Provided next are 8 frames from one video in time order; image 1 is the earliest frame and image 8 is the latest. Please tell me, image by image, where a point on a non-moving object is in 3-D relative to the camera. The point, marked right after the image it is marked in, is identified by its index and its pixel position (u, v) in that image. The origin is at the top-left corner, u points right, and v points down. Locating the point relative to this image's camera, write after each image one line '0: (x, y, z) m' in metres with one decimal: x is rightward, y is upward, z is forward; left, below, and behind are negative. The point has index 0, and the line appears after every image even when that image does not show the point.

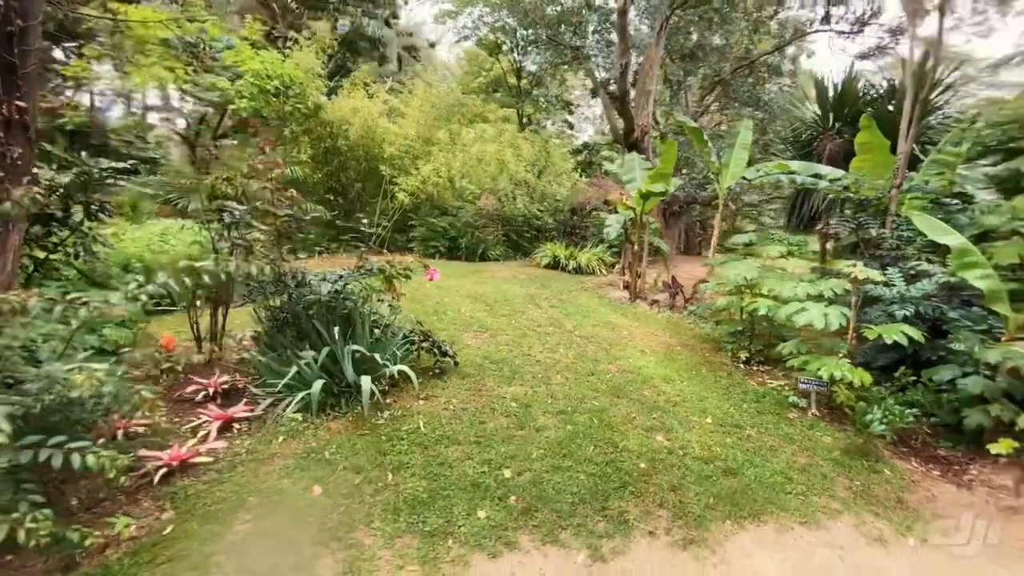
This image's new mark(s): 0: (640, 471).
0: (+0.8, -1.1, +2.6) m
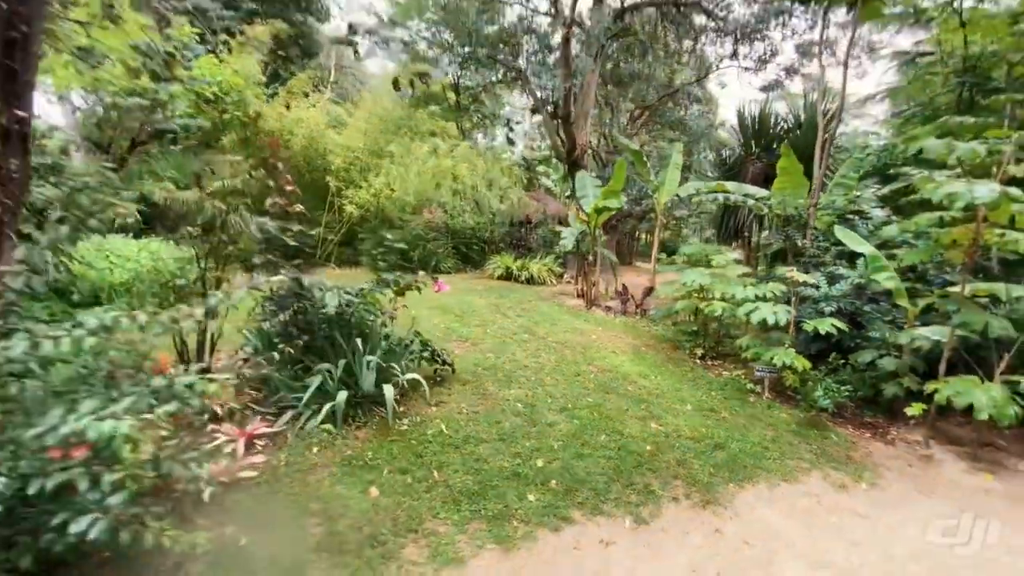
0: (+1.0, -1.1, +3.0) m
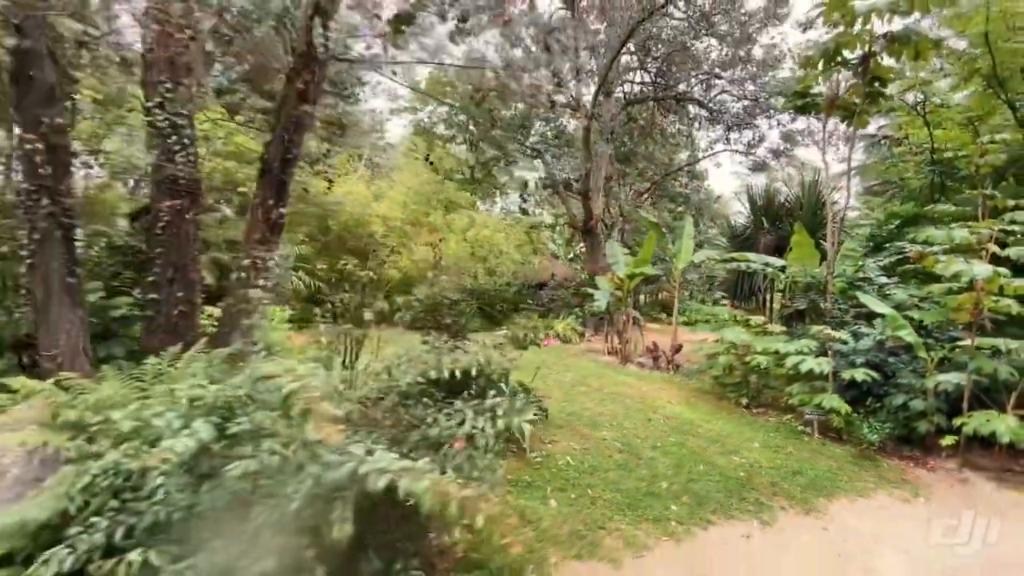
0: (+2.0, -1.6, +3.7) m
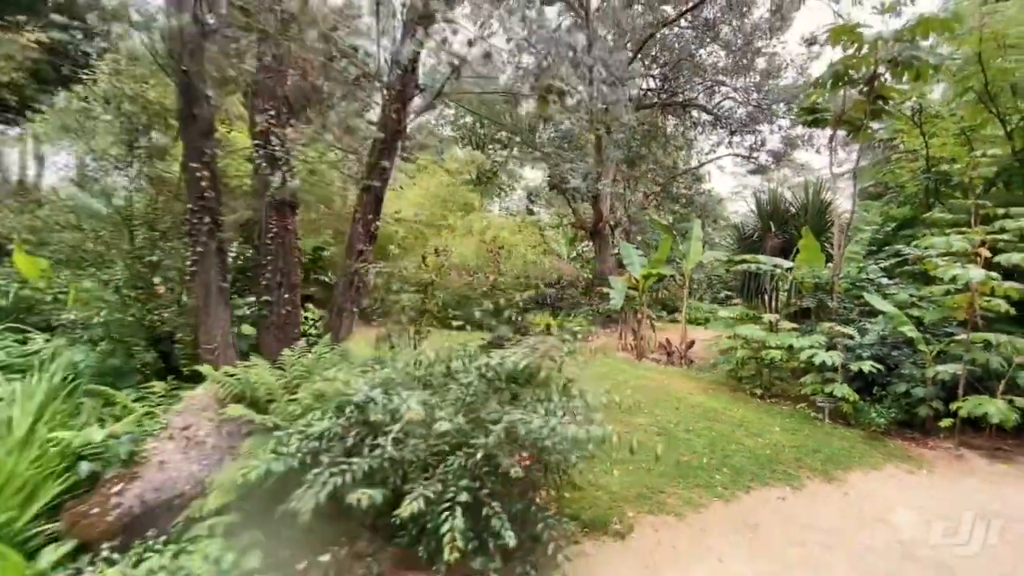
0: (+2.5, -1.6, +4.3) m
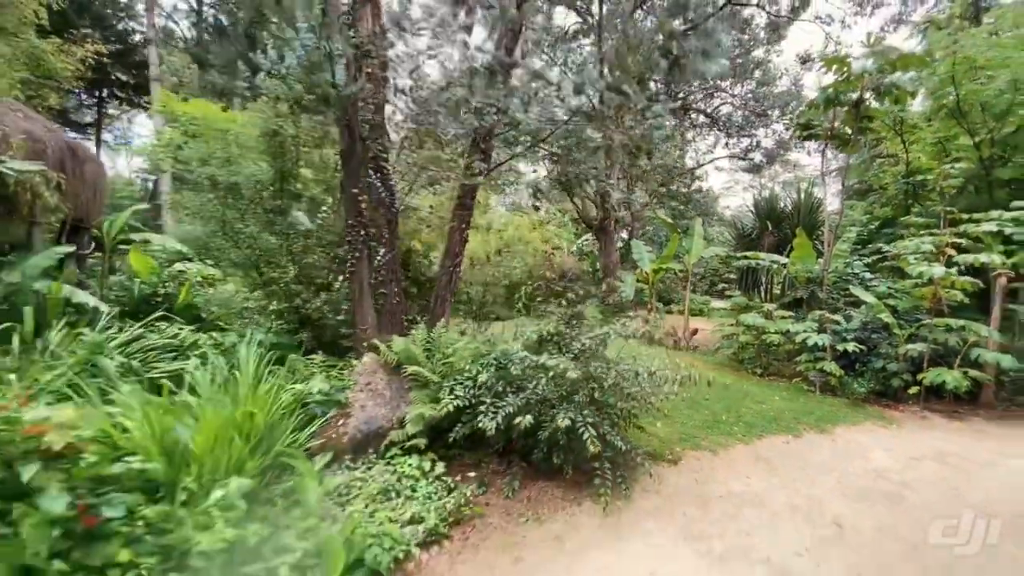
0: (+3.2, -1.5, +5.4) m
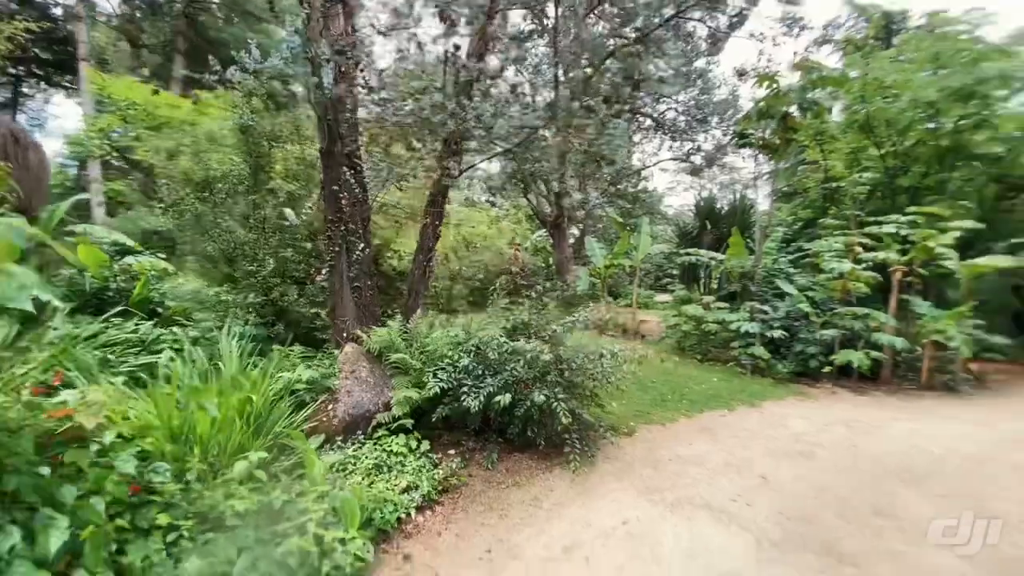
0: (+2.8, -1.5, +6.1) m
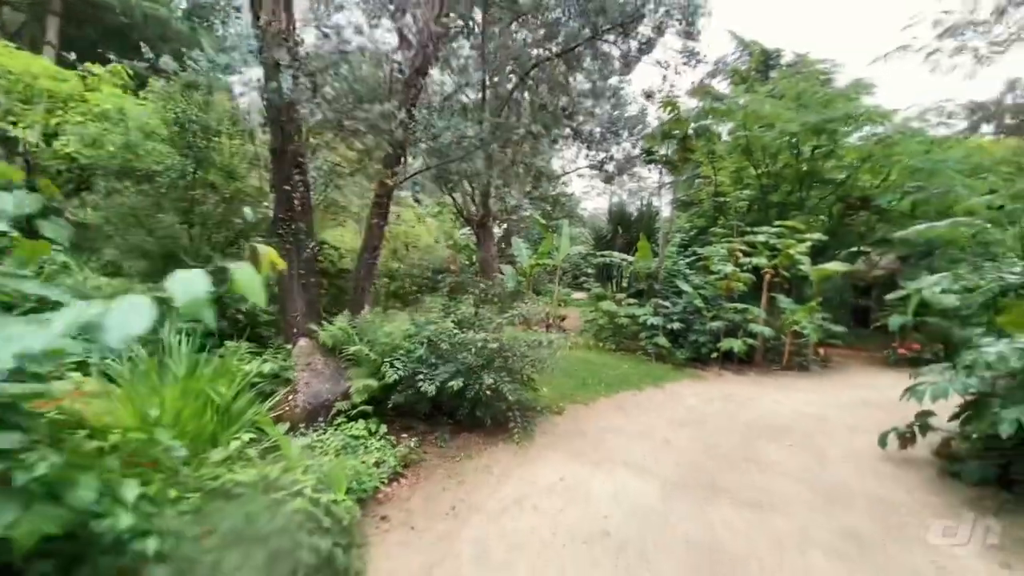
0: (+1.8, -1.4, +7.0) m
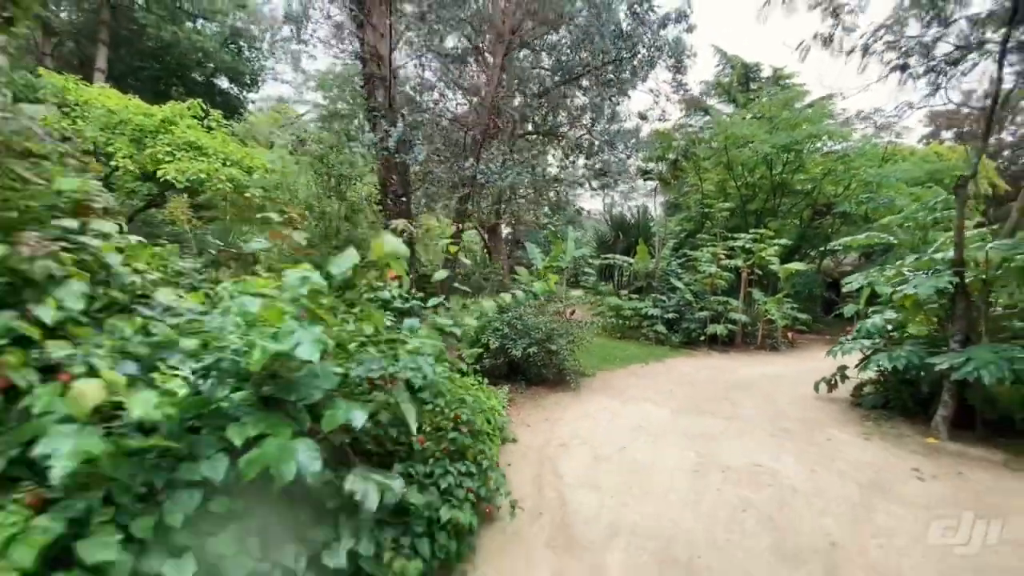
0: (+2.5, -1.4, +9.0) m
